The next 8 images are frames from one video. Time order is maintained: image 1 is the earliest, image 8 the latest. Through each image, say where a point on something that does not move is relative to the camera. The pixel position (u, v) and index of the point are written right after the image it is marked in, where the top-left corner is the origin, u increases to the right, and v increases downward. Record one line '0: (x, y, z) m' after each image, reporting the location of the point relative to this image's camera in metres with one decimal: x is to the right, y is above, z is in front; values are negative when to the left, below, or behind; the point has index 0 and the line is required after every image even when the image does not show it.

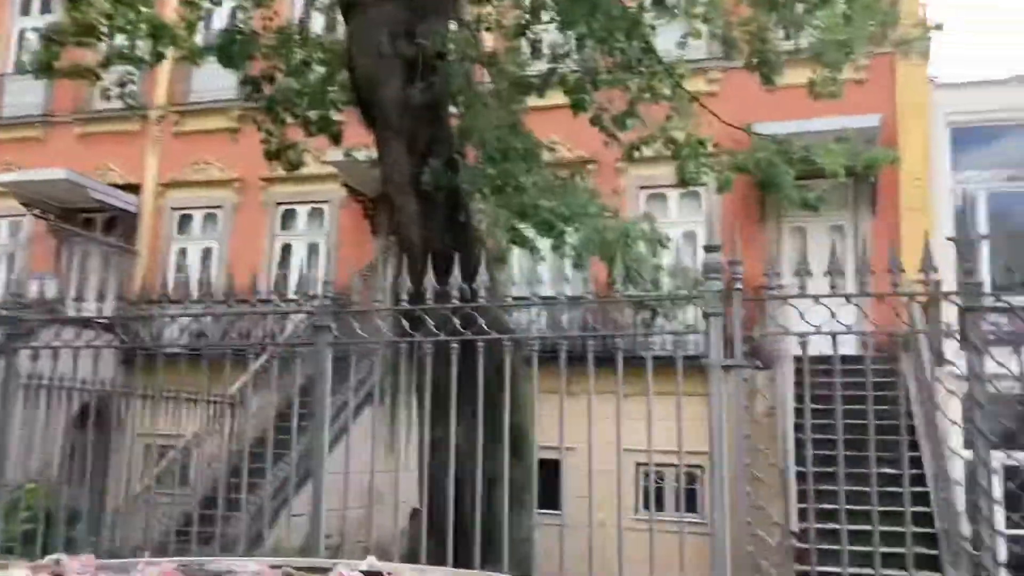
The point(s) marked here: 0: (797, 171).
0: (+2.2, +0.9, +7.1) m
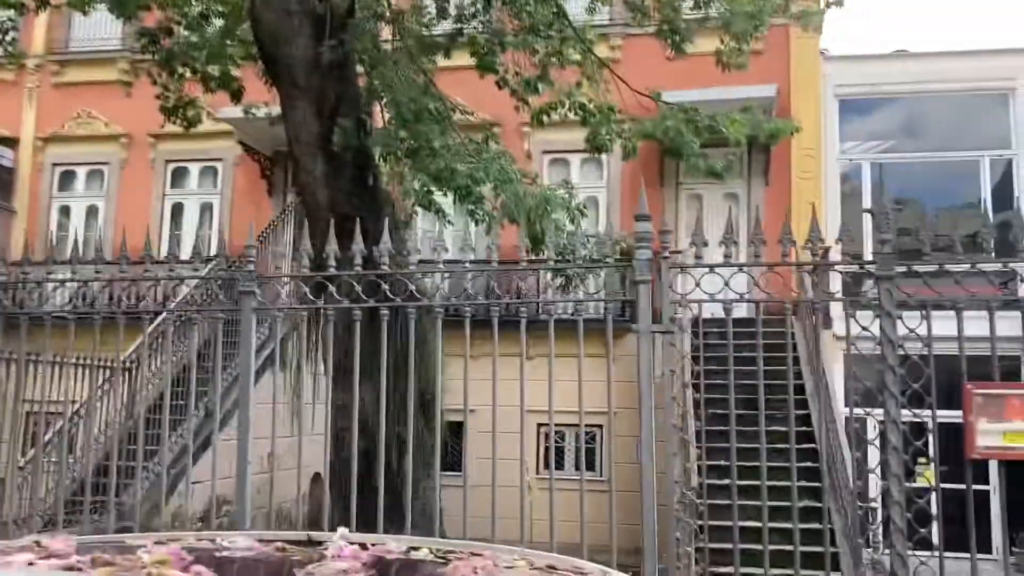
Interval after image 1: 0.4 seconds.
0: (+1.5, +1.2, +7.3) m
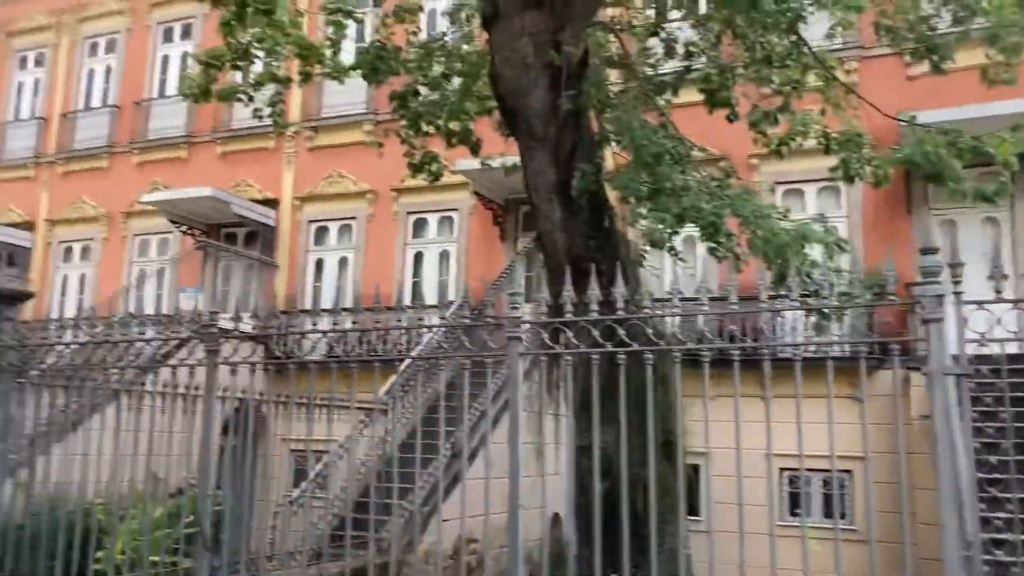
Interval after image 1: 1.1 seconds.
0: (+3.3, +0.9, +6.7) m
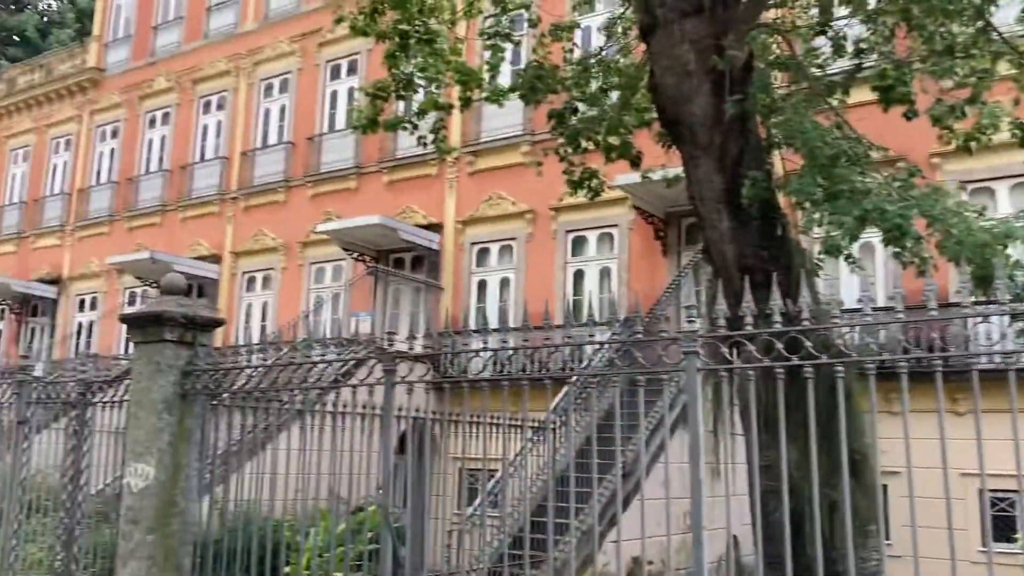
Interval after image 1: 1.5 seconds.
0: (+4.4, +0.9, +6.0) m
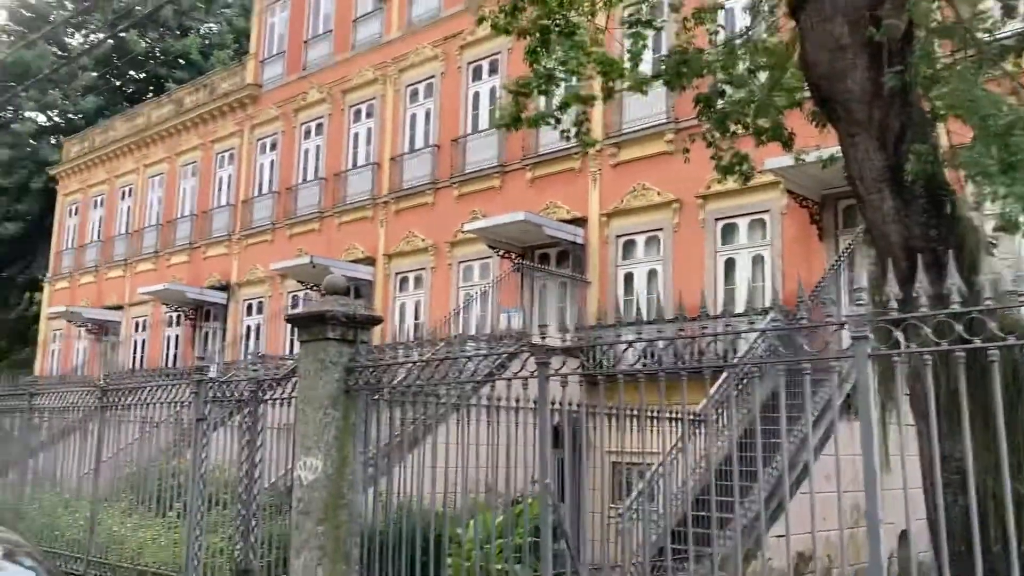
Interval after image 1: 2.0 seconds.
0: (+5.3, +1.1, +5.2) m
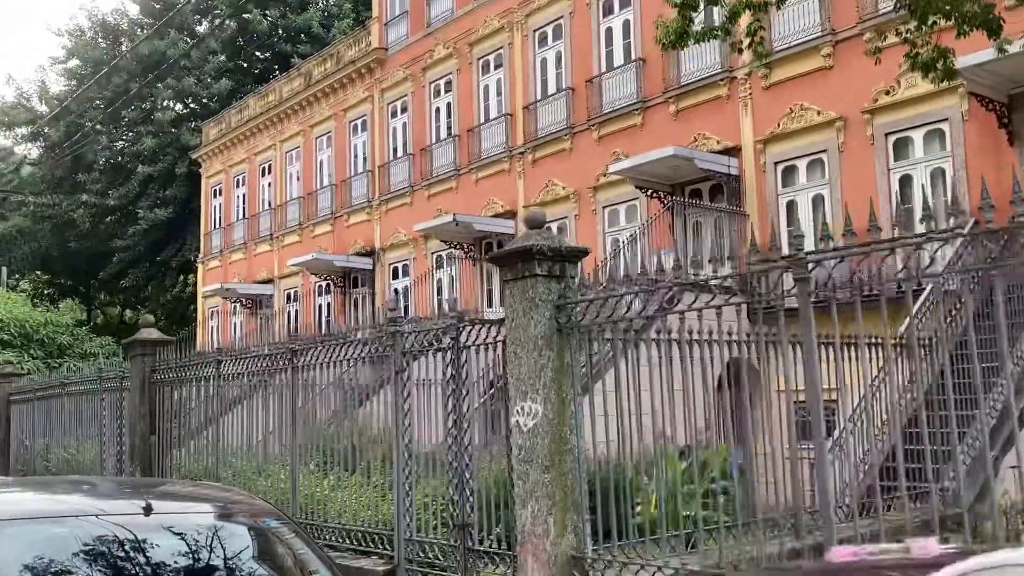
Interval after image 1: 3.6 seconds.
0: (+6.2, +1.9, +4.0) m
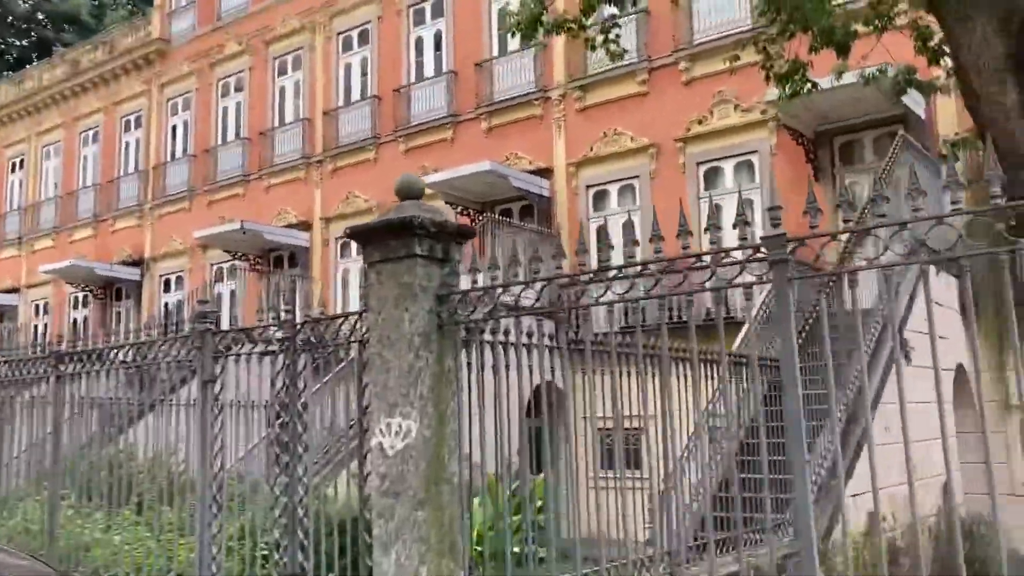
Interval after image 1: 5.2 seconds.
0: (+5.7, +1.7, +4.6) m
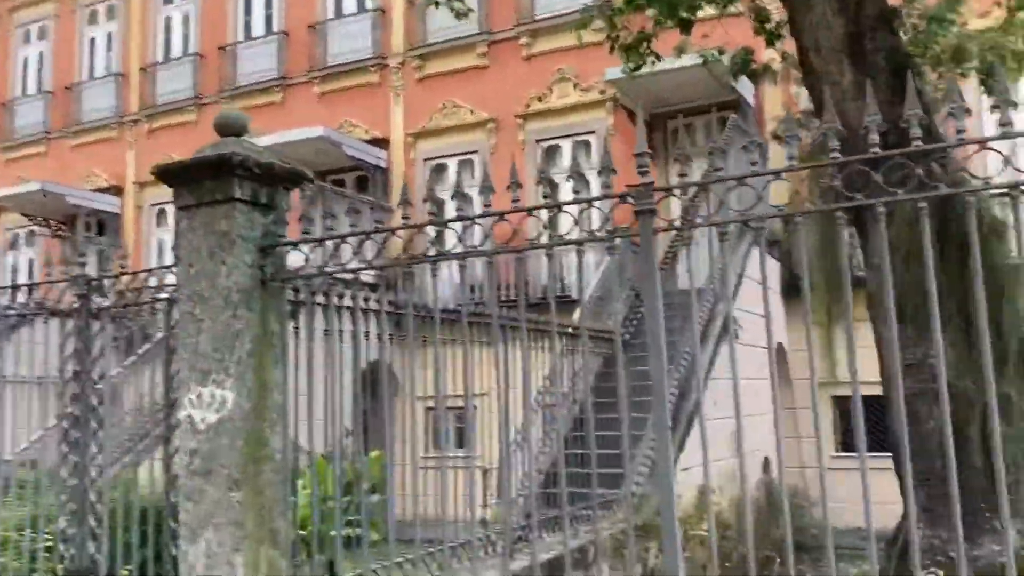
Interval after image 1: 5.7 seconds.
0: (+4.9, +1.8, +5.2) m
